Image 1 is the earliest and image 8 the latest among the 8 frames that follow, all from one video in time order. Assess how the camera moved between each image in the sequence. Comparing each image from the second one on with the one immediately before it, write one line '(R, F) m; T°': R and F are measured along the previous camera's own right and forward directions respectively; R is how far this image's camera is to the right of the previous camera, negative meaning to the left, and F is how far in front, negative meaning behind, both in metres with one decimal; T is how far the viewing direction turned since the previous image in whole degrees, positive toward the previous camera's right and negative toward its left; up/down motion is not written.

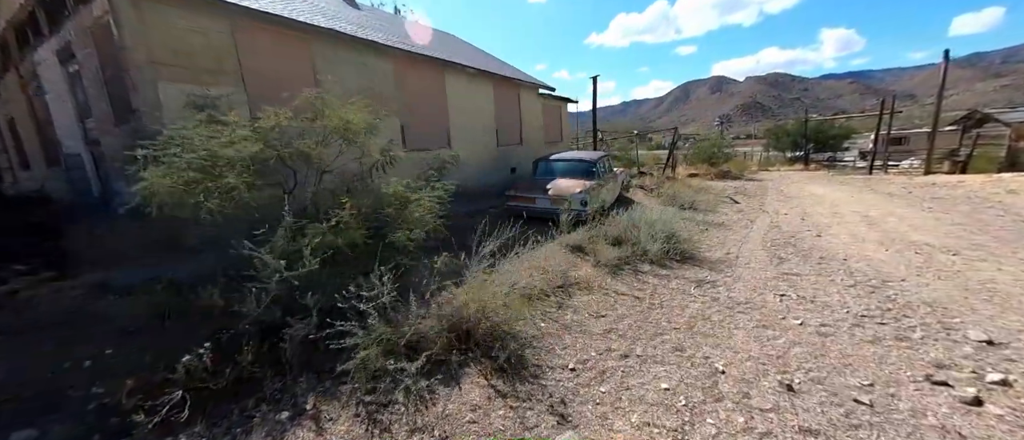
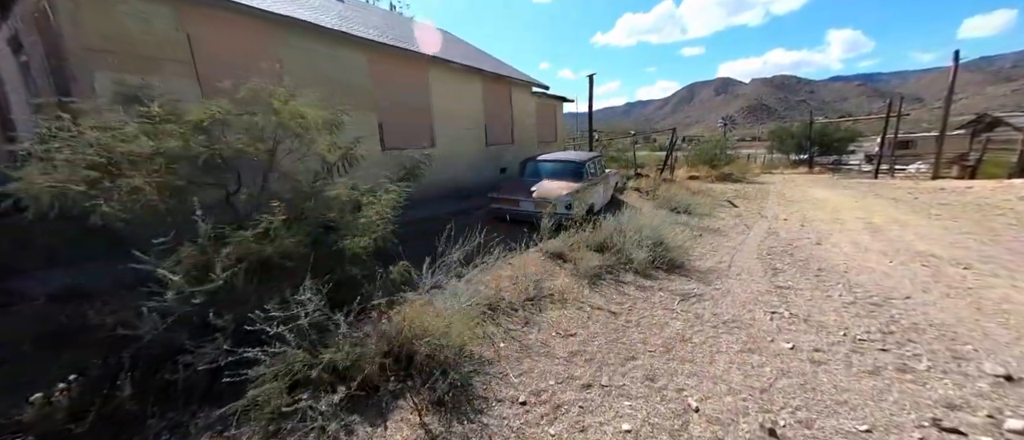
(+0.4, +0.4) m; 0°
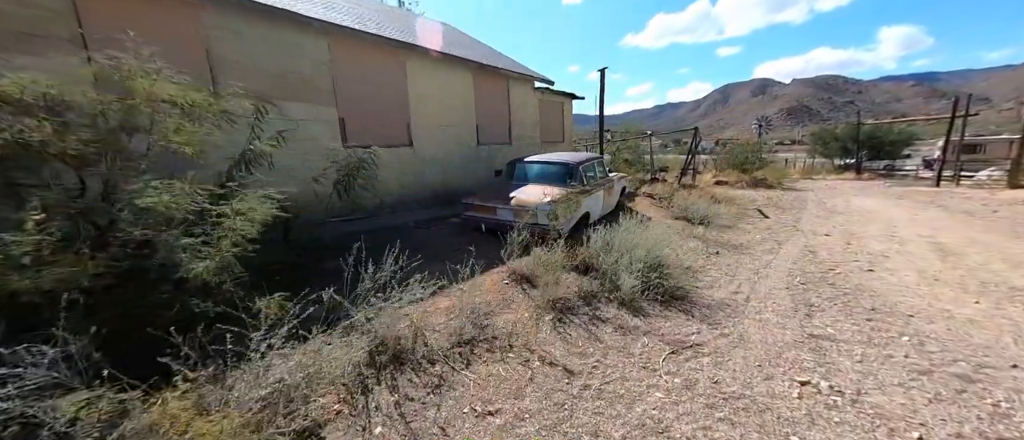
(+0.8, +1.0) m; -4°
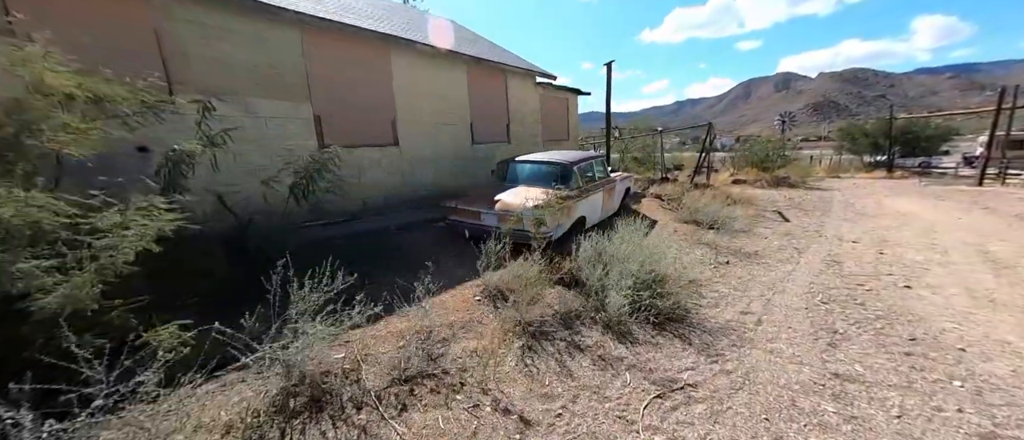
(+0.4, +0.5) m; -2°
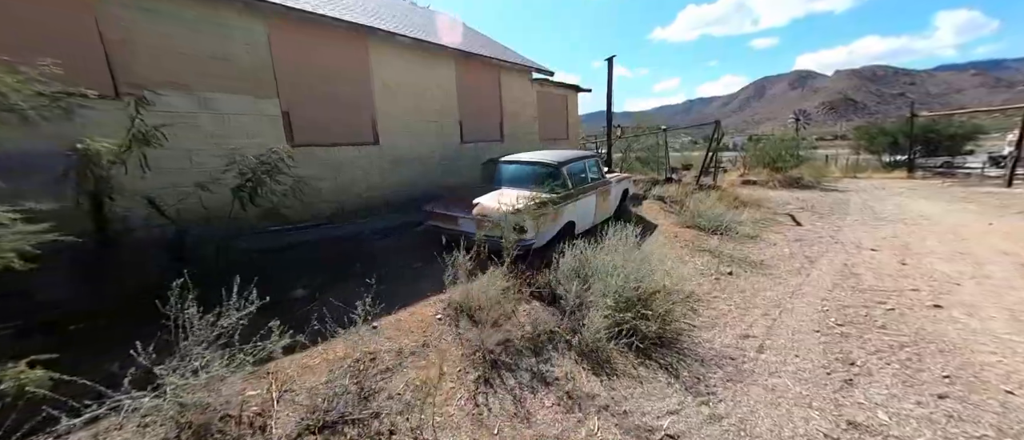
(+0.4, +0.4) m; -1°
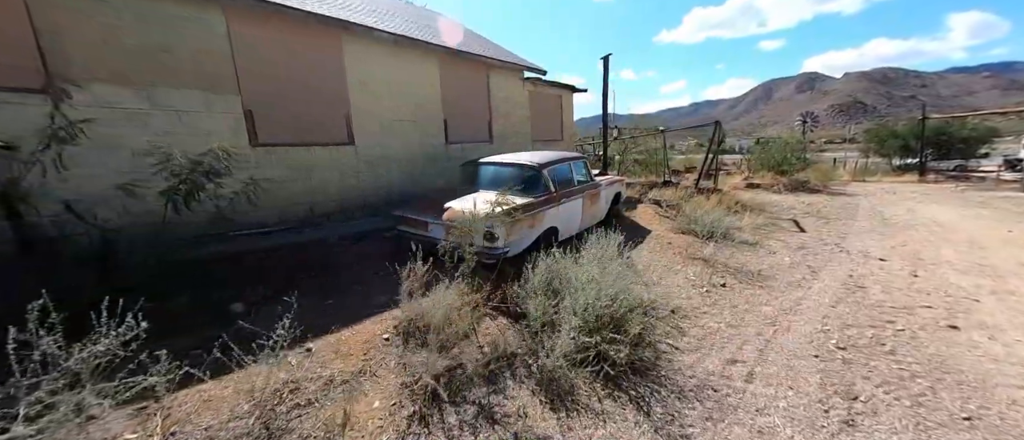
(+0.4, +0.4) m; -1°
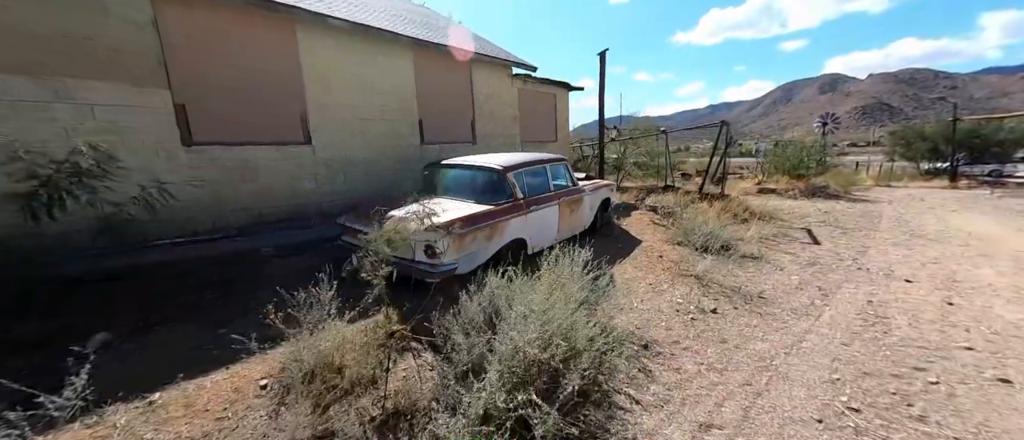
(+0.6, +0.6) m; -2°
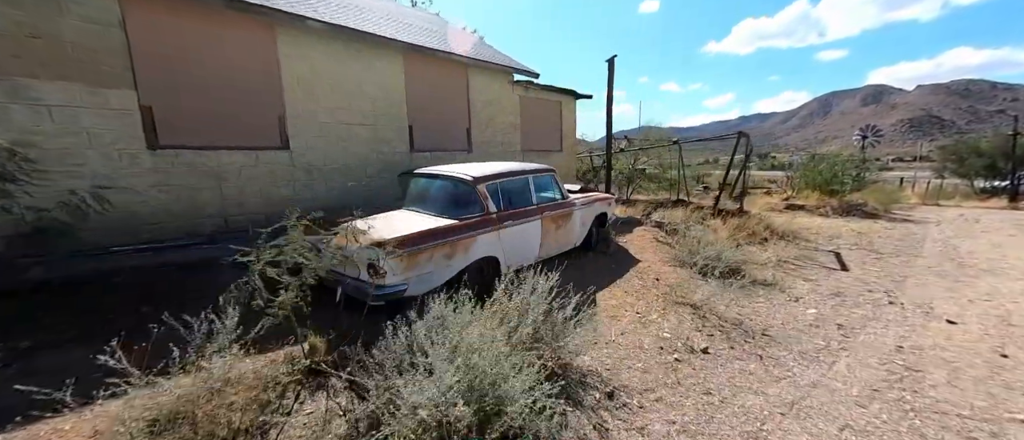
(+0.6, +0.4) m; -4°
